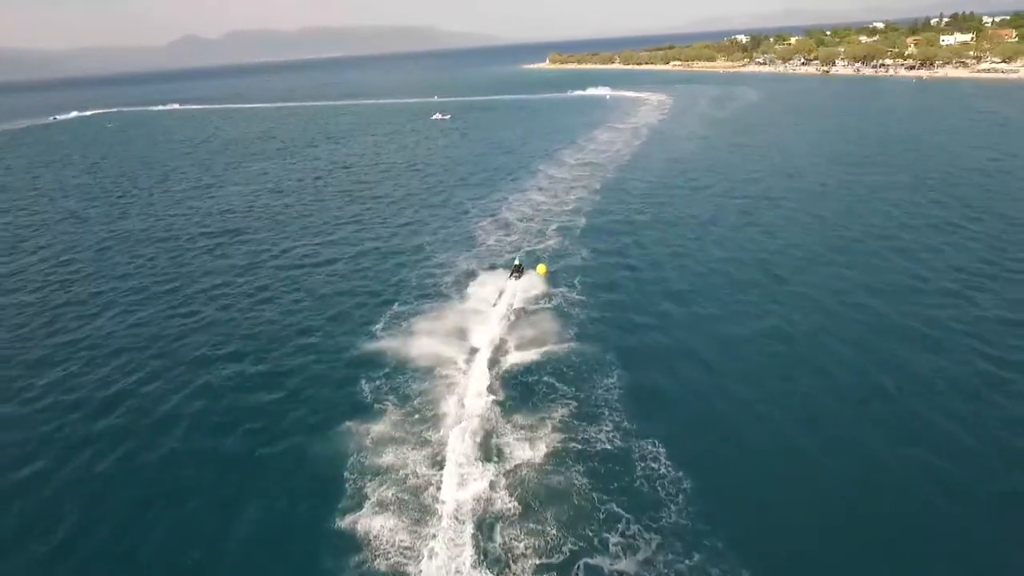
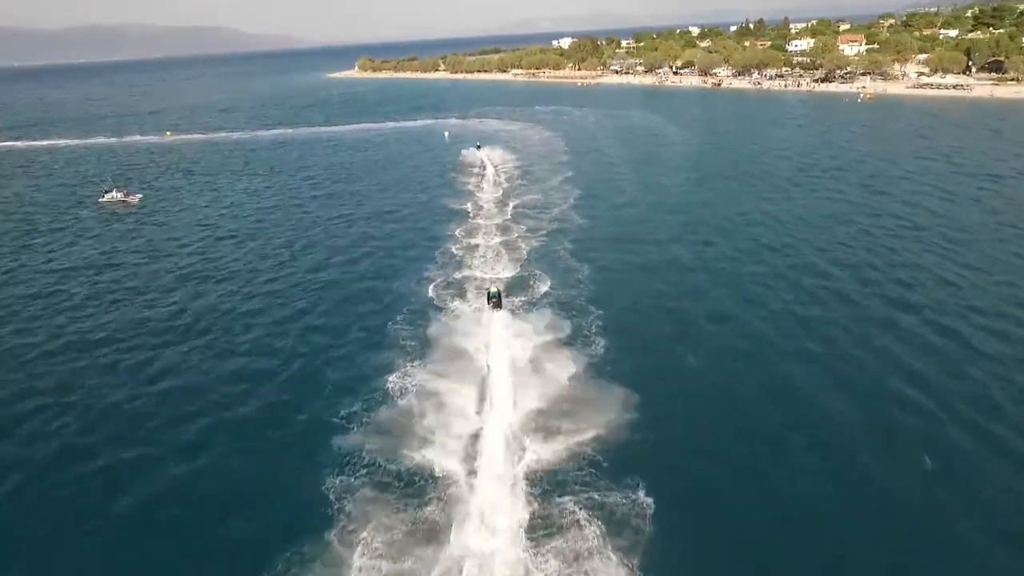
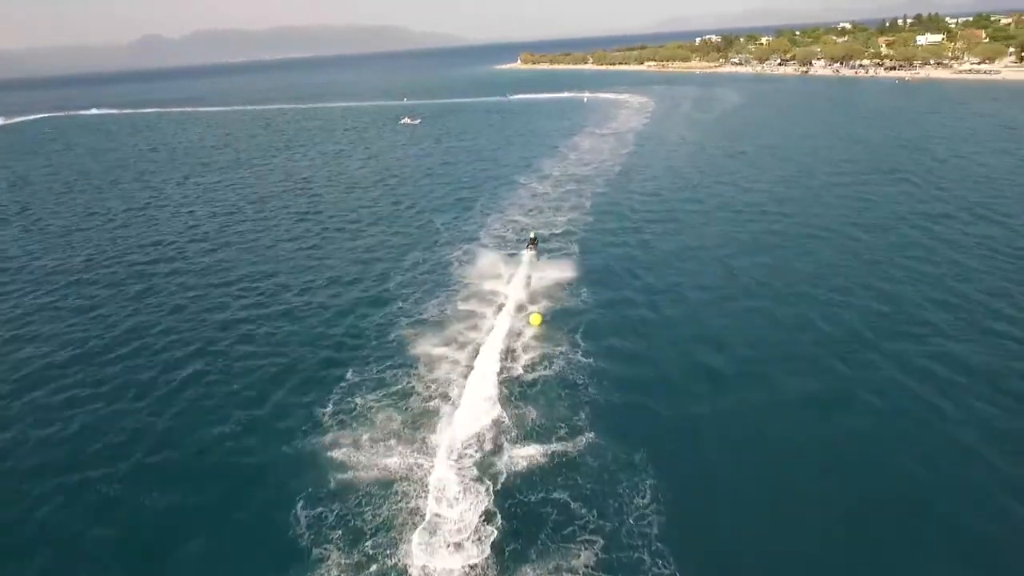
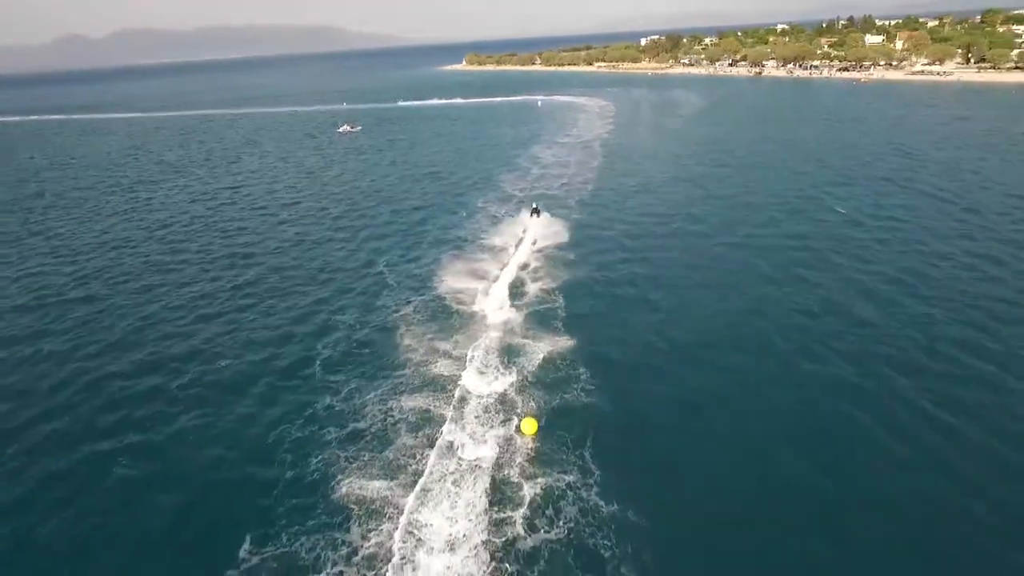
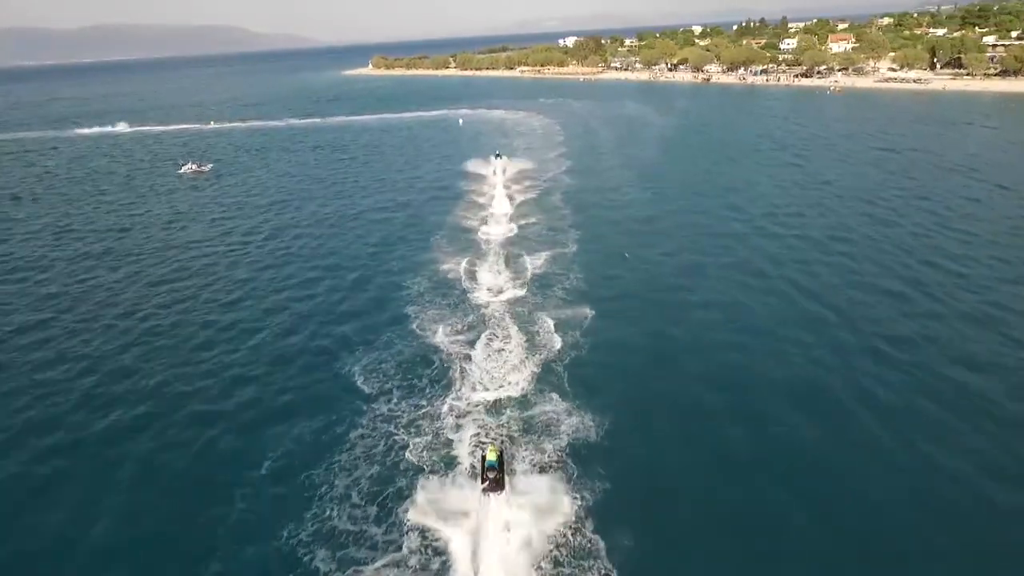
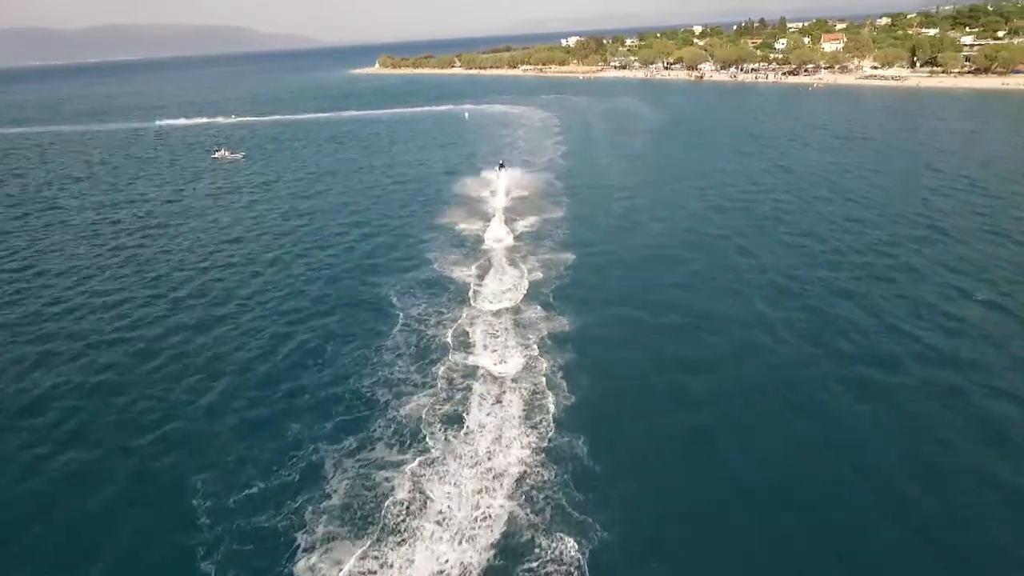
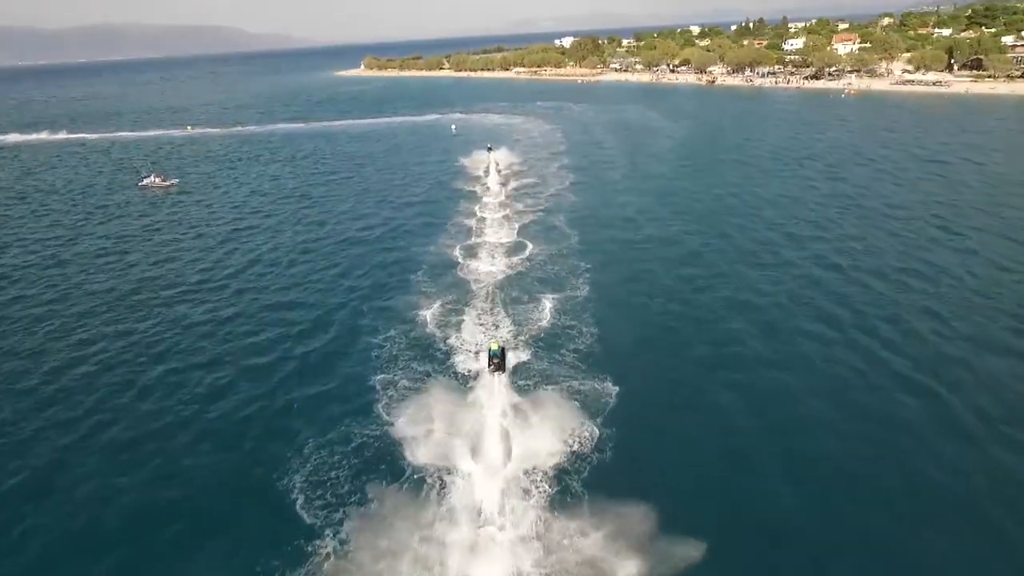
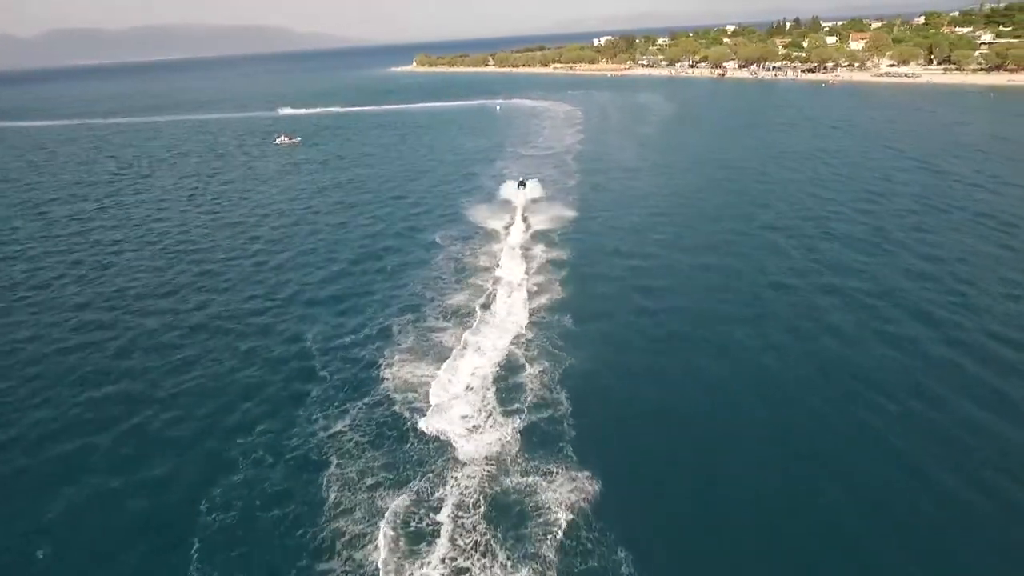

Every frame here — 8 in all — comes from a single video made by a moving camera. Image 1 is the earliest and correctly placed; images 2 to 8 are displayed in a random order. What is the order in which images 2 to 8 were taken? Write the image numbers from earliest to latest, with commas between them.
3, 4, 8, 6, 5, 7, 2
